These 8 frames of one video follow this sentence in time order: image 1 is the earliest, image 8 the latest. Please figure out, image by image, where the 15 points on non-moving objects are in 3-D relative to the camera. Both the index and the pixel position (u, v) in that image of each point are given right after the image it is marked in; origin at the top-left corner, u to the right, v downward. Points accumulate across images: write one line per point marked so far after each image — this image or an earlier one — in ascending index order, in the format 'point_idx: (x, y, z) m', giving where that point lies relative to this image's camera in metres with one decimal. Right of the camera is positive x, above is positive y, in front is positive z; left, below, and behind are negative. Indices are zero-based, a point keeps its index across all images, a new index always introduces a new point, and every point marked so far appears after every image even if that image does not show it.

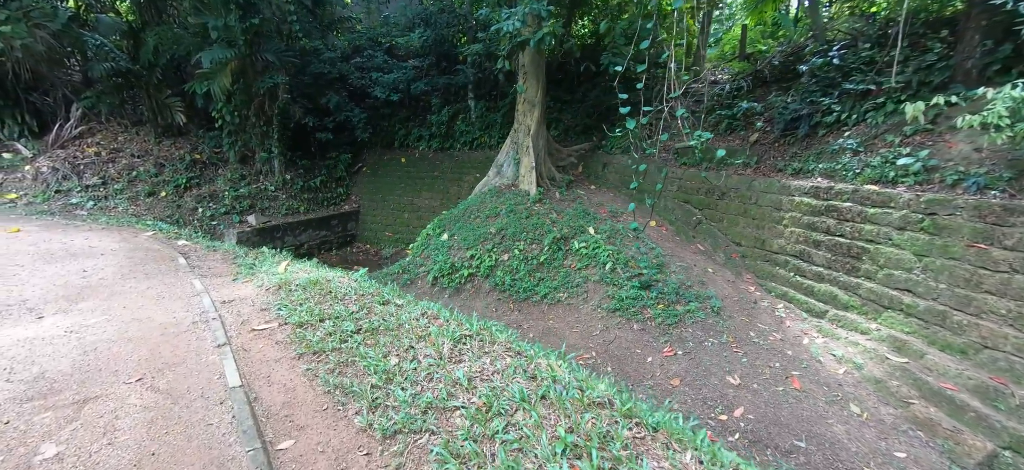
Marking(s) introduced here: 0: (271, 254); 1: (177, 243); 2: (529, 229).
0: (-2.3, -0.2, +4.0) m
1: (-3.5, -0.1, +4.4) m
2: (+0.2, 0.0, +5.0) m
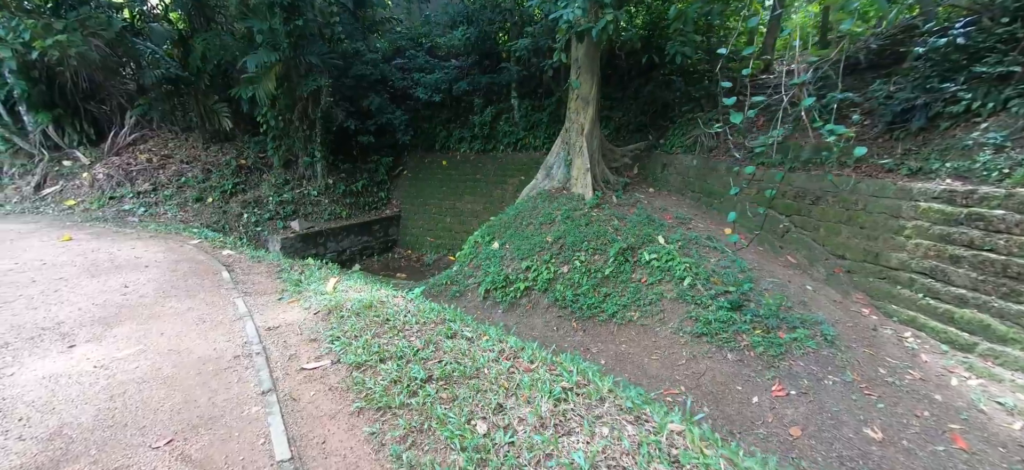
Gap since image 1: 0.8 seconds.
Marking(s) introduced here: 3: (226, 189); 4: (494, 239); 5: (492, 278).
0: (-1.7, -0.3, +3.7) m
1: (-2.9, -0.2, +4.2) m
2: (+0.9, -0.1, +4.5) m
3: (-4.6, +0.7, +6.8) m
4: (-0.2, 0.0, +5.2) m
5: (-0.2, -0.5, +4.6) m
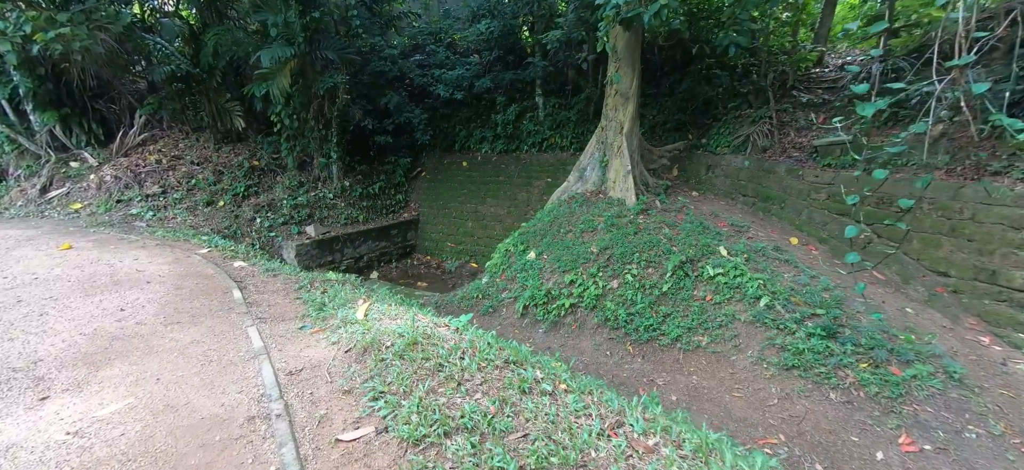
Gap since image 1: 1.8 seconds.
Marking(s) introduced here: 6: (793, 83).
0: (-1.4, -0.4, +3.2) m
1: (-2.5, -0.3, +3.7) m
2: (+1.3, -0.2, +4.0) m
3: (-4.2, +0.7, +6.4) m
4: (+0.2, -0.1, +4.8) m
5: (+0.2, -0.6, +4.1) m
6: (+3.9, +2.1, +5.8) m
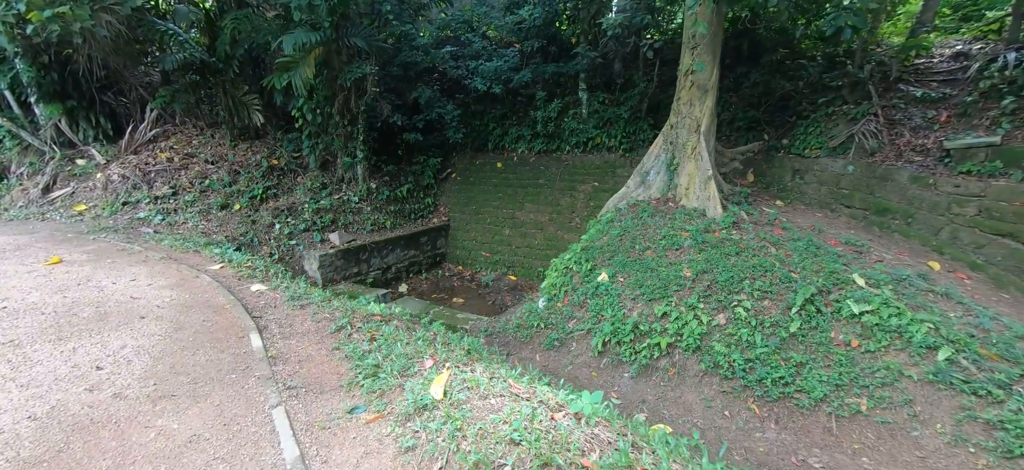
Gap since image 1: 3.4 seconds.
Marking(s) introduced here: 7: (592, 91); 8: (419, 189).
0: (-0.8, -0.5, +2.5) m
1: (-1.9, -0.4, +3.1) m
2: (+1.9, -0.3, +3.3) m
3: (-3.5, +0.6, +5.8) m
4: (+0.8, -0.3, +4.0) m
5: (+0.8, -0.7, +3.3) m
6: (+4.6, +1.9, +5.0) m
7: (+1.3, +2.4, +7.1) m
8: (-1.6, +0.8, +7.4) m
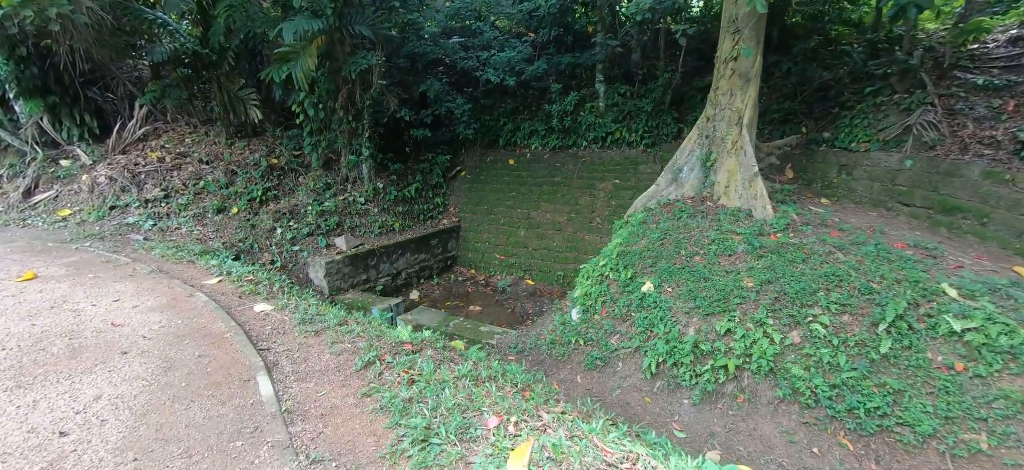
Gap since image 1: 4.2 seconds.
0: (-0.5, -0.6, +2.1) m
1: (-1.6, -0.5, +2.6) m
2: (+2.1, -0.4, +2.9) m
3: (-3.3, +0.5, +5.4) m
4: (+1.1, -0.3, +3.6) m
5: (+1.1, -0.8, +2.9) m
6: (+4.8, +1.9, +4.6) m
7: (+1.6, +2.4, +6.7) m
8: (-1.4, +0.8, +7.0) m
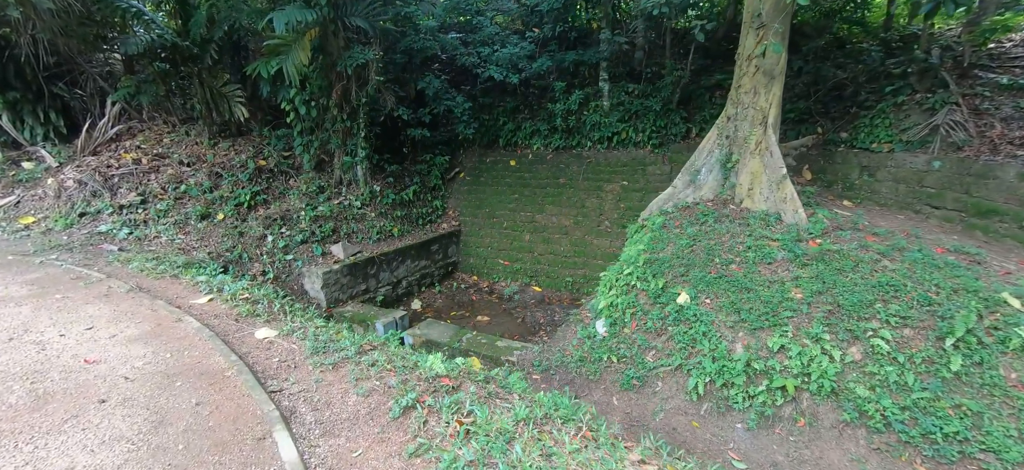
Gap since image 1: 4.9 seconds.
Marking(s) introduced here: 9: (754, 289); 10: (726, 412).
0: (-0.3, -0.7, +1.8) m
1: (-1.4, -0.6, +2.3) m
2: (+2.3, -0.4, +2.7) m
3: (-3.2, +0.4, +4.9) m
4: (+1.2, -0.4, +3.4) m
5: (+1.3, -0.8, +2.7) m
6: (+5.0, +1.9, +4.5) m
7: (+1.6, +2.4, +6.5) m
8: (-1.4, +0.7, +6.6) m
9: (+1.7, -0.4, +3.0) m
10: (+1.3, -1.1, +2.6) m
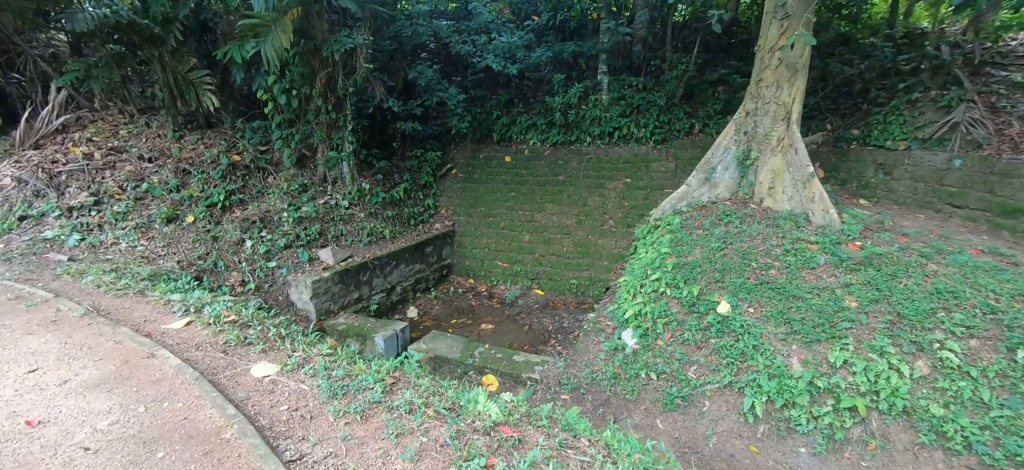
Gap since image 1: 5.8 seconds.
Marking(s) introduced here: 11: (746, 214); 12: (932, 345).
0: (0.0, -0.7, +1.5) m
1: (-1.2, -0.6, +1.9) m
2: (+2.5, -0.4, +2.5) m
3: (-3.1, +0.4, +4.4) m
4: (+1.4, -0.4, +3.1) m
5: (+1.5, -0.9, +2.5) m
6: (+5.0, +1.9, +4.5) m
7: (+1.5, +2.4, +6.2) m
8: (-1.4, +0.7, +6.2) m
9: (+1.9, -0.4, +2.7) m
10: (+1.5, -1.1, +2.3) m
11: (+2.2, +0.2, +3.9) m
12: (+2.3, -0.6, +2.3) m
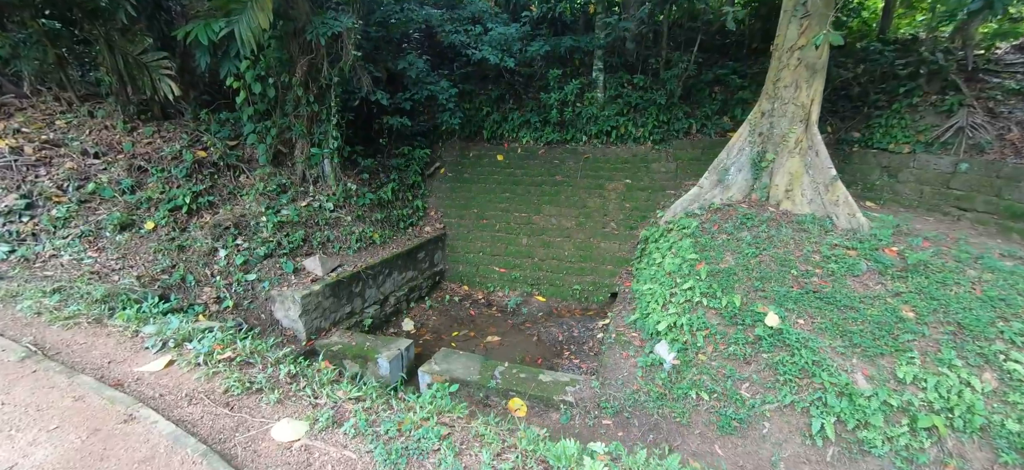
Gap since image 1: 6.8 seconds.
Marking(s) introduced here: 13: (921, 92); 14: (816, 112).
0: (+0.3, -0.8, +1.1) m
1: (-0.8, -0.7, +1.5) m
2: (+2.8, -0.5, +2.4) m
3: (-3.0, +0.3, +3.8) m
4: (+1.6, -0.5, +2.9) m
5: (+1.7, -0.9, +2.3) m
6: (+5.1, +1.9, +4.6) m
7: (+1.4, +2.4, +6.0) m
8: (-1.5, +0.6, +5.7) m
9: (+2.1, -0.4, +2.6) m
10: (+1.8, -1.2, +2.2) m
11: (+2.3, +0.2, +3.8) m
12: (+2.6, -0.7, +2.2) m
13: (+4.4, +1.6, +4.6) m
14: (+2.8, +1.2, +3.9) m
